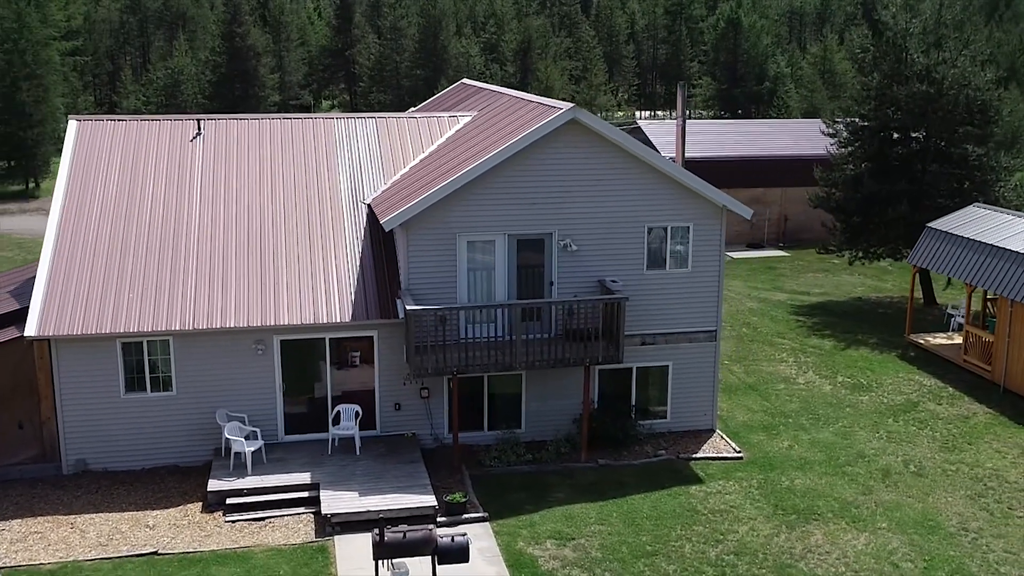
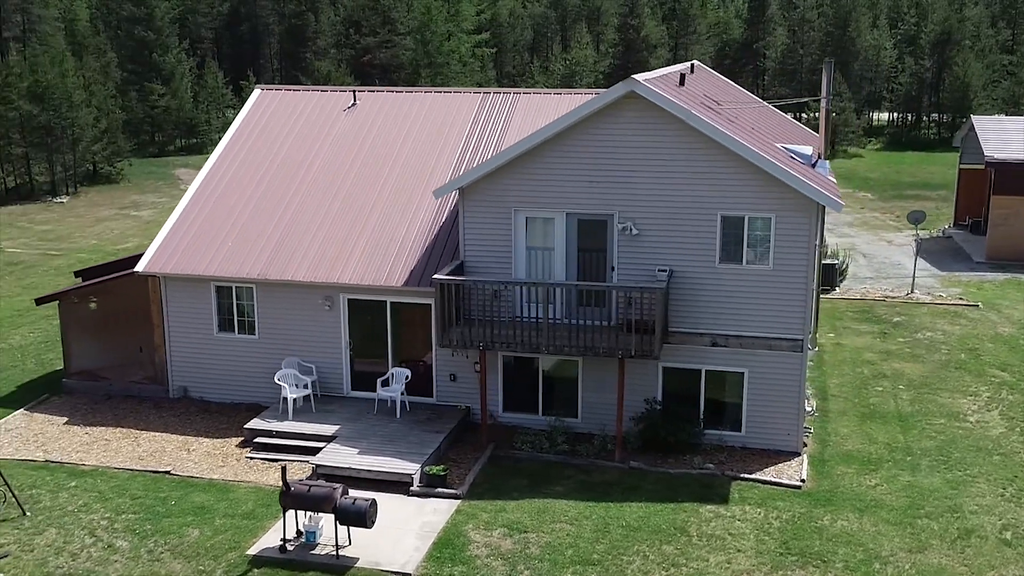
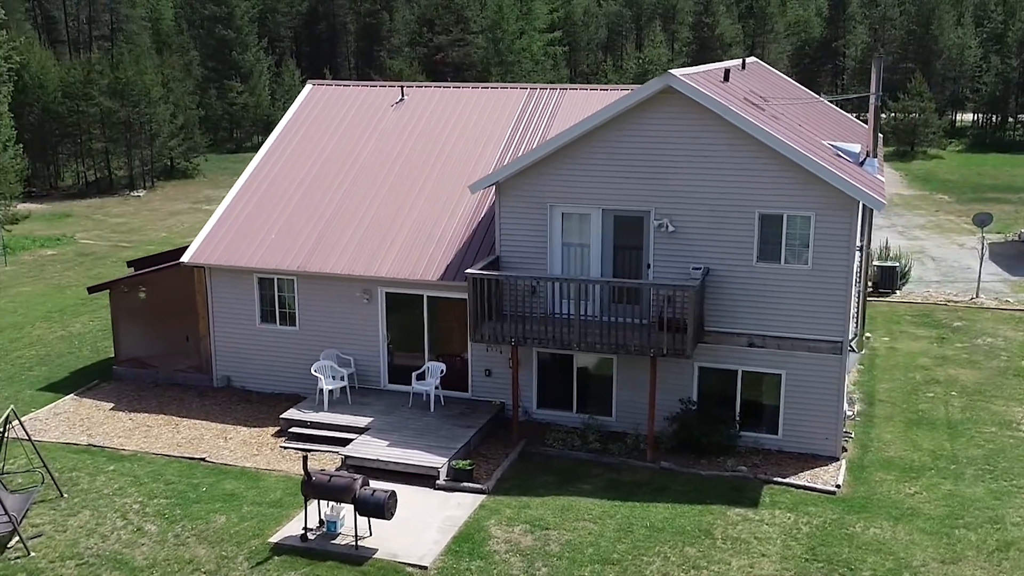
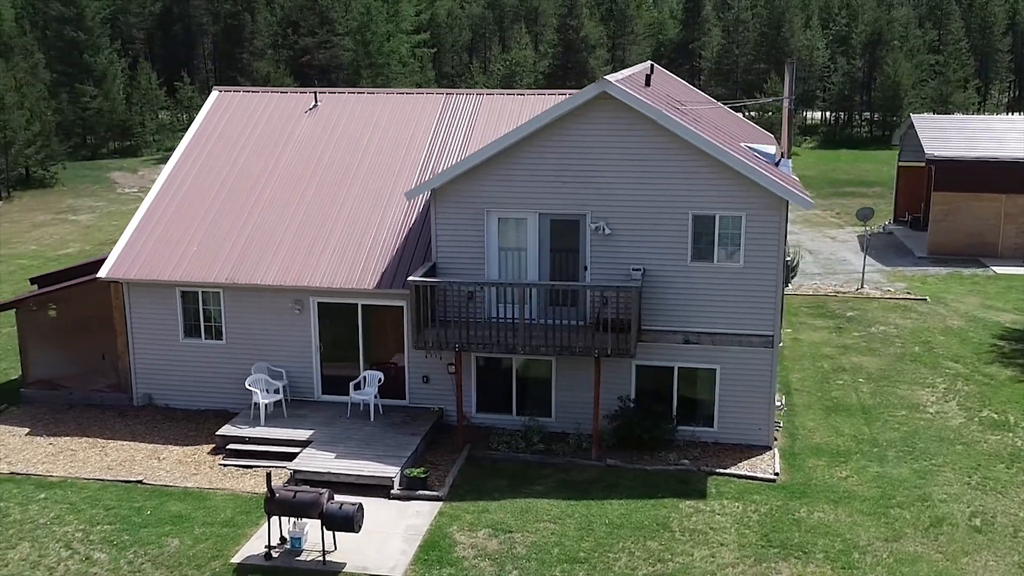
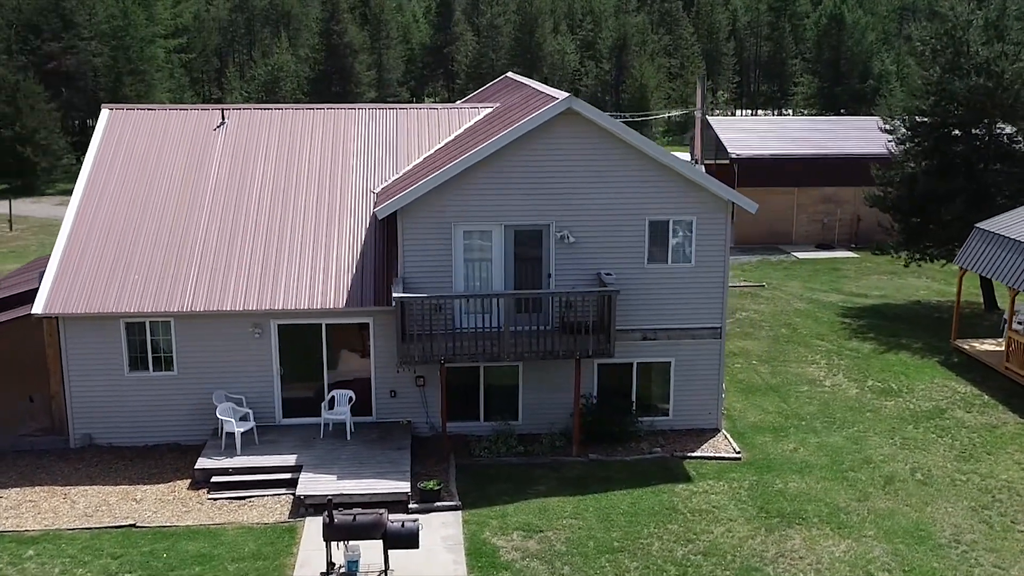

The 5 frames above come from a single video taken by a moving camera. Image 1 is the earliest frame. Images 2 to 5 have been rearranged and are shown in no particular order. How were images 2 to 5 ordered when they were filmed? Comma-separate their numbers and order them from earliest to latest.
5, 4, 2, 3
